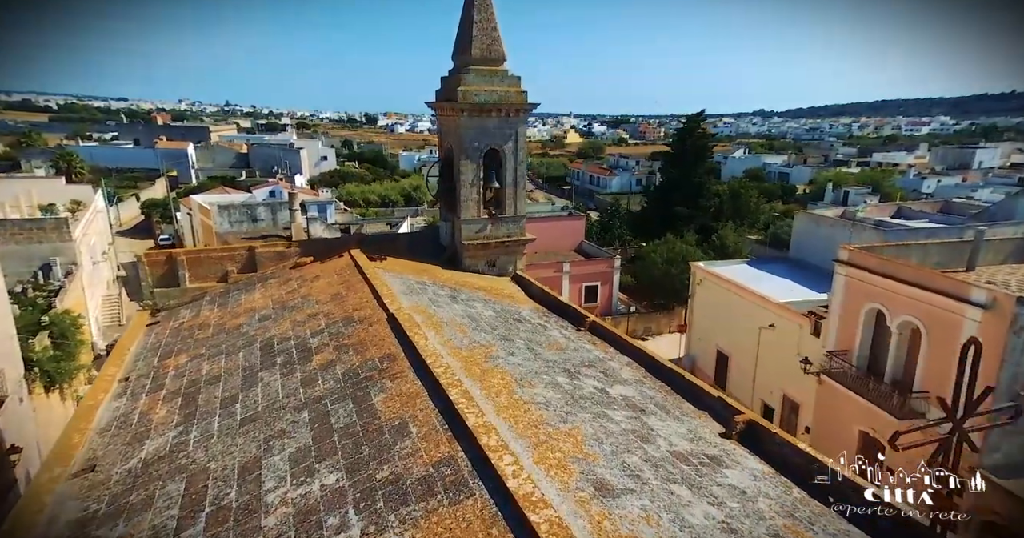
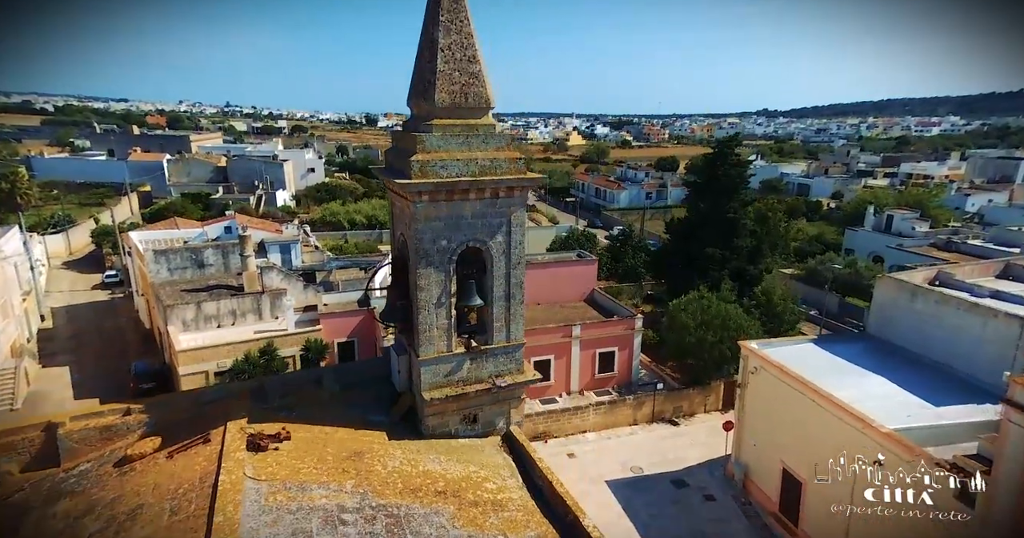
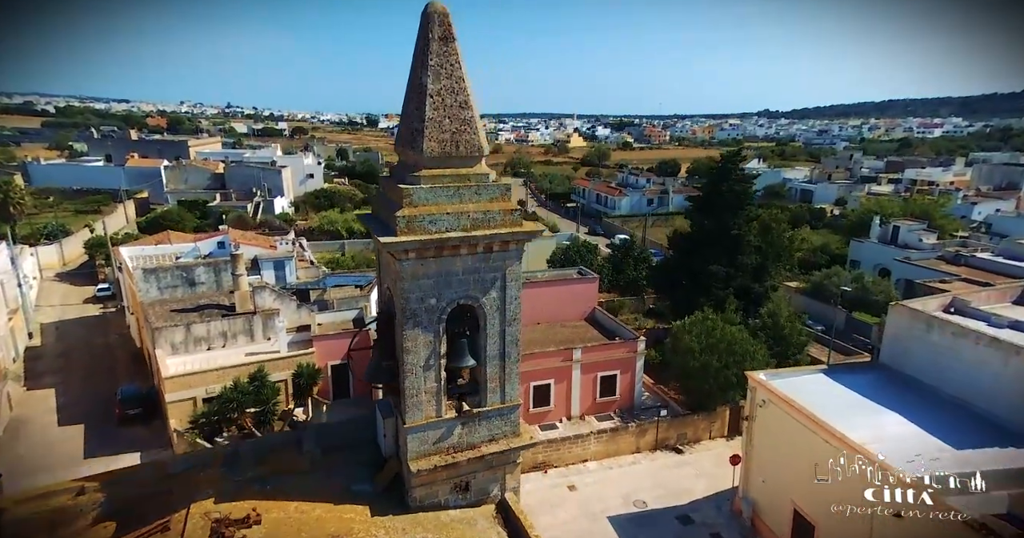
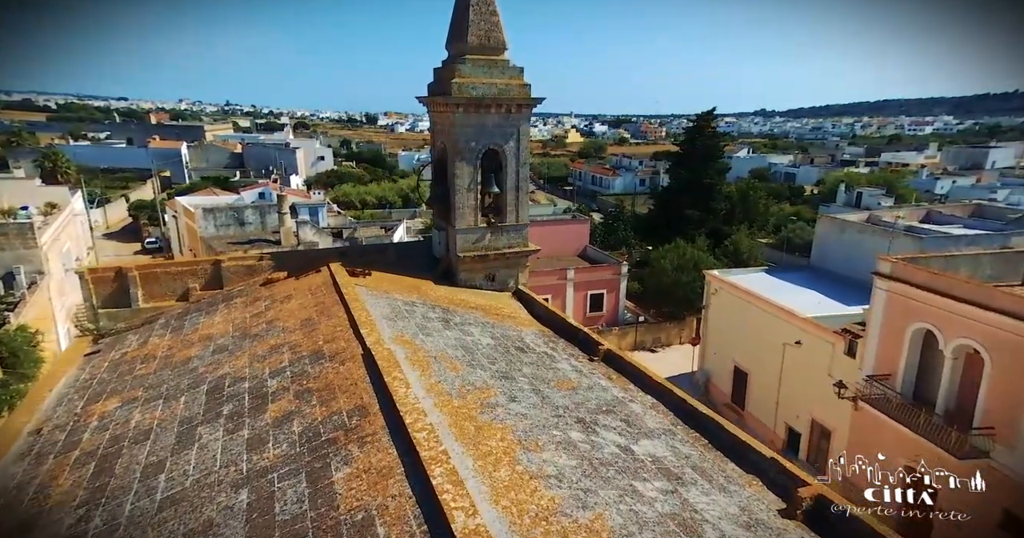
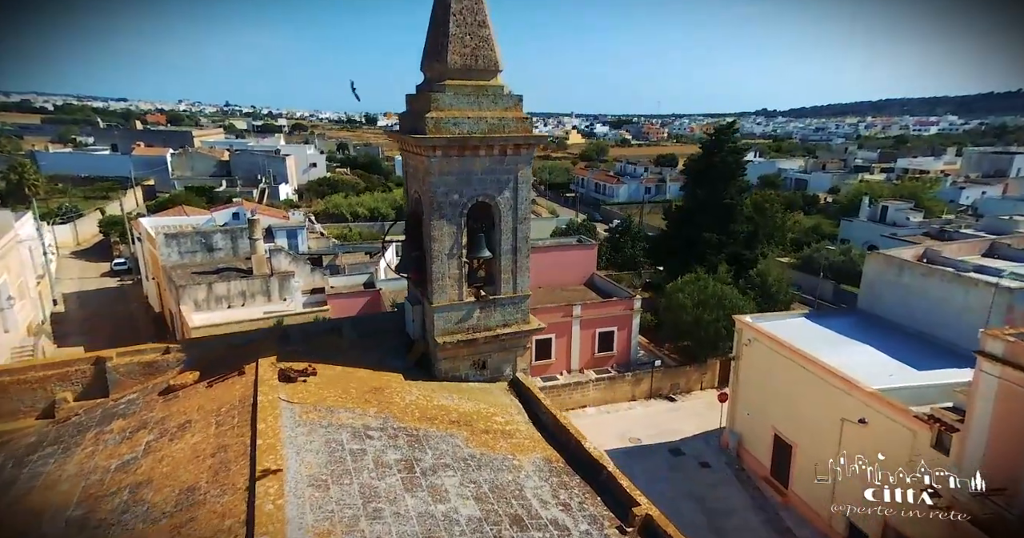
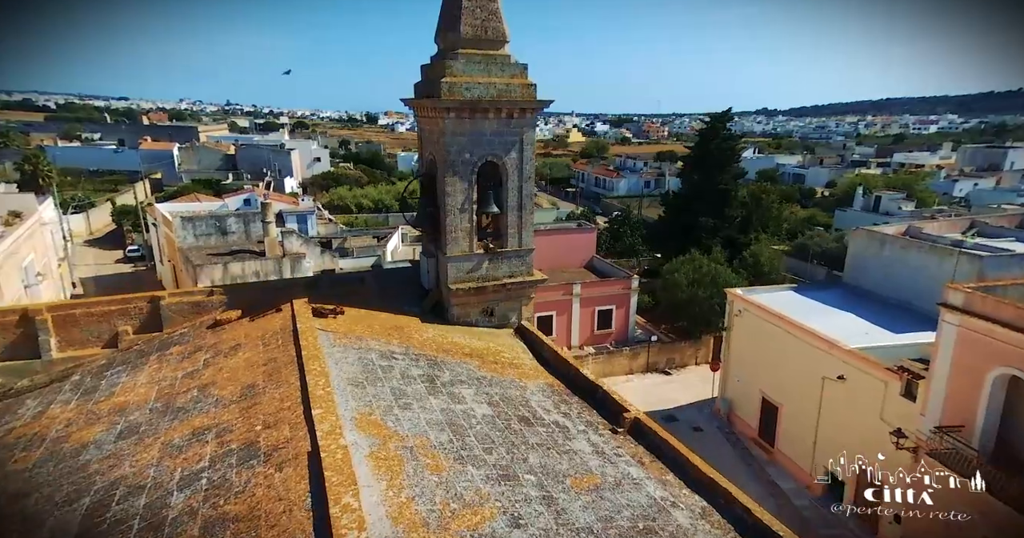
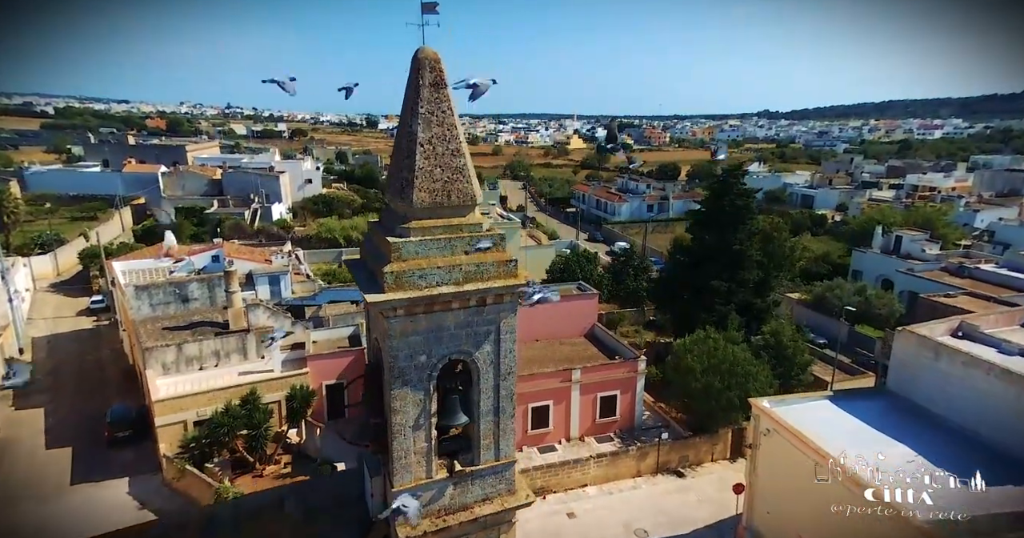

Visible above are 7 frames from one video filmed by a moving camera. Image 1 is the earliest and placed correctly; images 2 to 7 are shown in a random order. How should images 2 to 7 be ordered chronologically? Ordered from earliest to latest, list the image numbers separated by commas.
4, 6, 5, 2, 3, 7
